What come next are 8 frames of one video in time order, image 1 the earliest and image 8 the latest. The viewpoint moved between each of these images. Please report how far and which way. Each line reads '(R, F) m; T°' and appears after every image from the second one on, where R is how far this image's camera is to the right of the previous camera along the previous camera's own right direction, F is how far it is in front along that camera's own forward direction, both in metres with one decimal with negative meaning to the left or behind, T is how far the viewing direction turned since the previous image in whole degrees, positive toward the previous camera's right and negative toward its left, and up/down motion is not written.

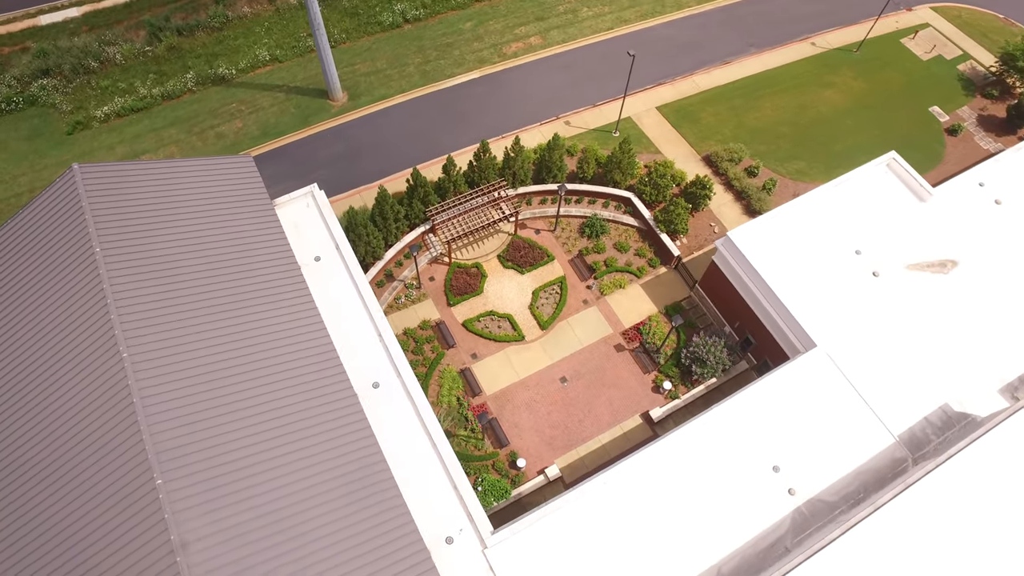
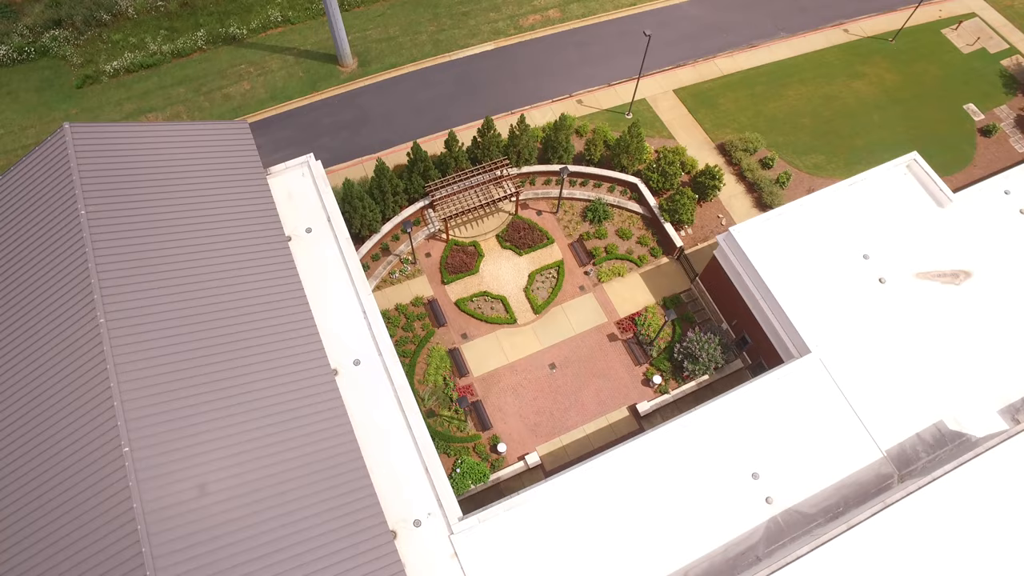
(+1.6, +0.6) m; -2°
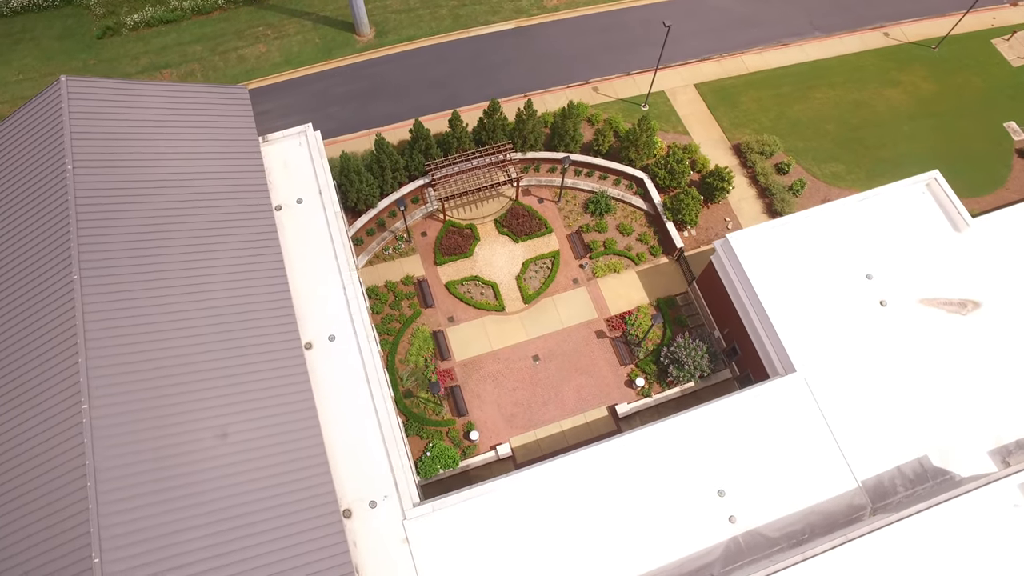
(+2.1, +0.5) m; -3°
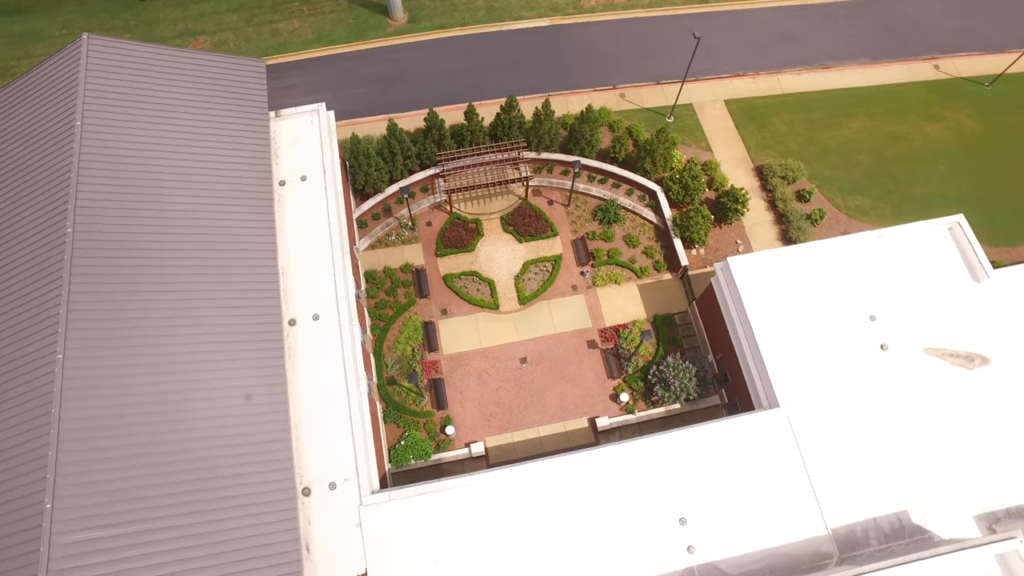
(+2.1, +0.3) m; -4°
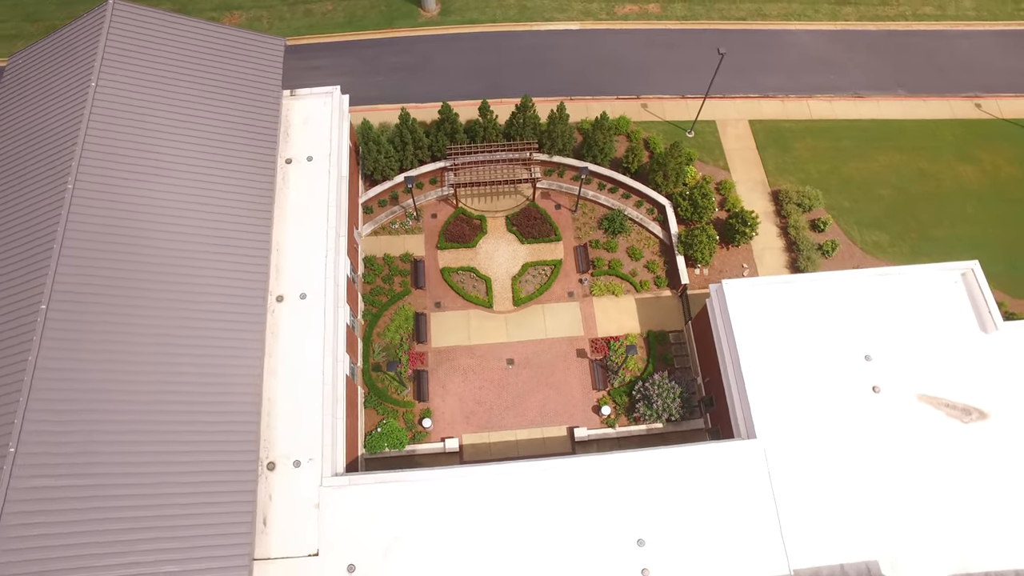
(+2.0, +0.2) m; -3°
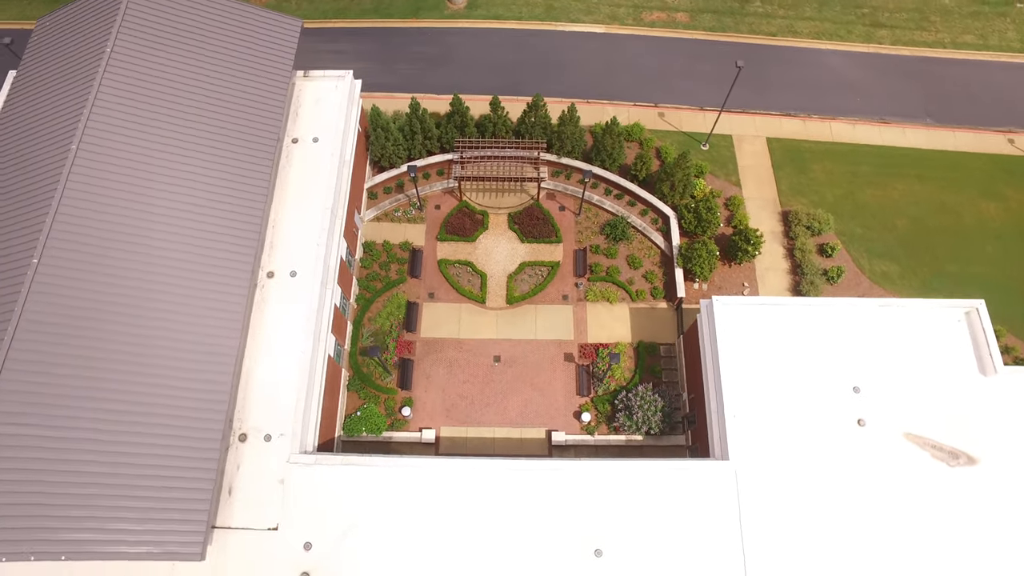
(+1.9, +0.2) m; -3°
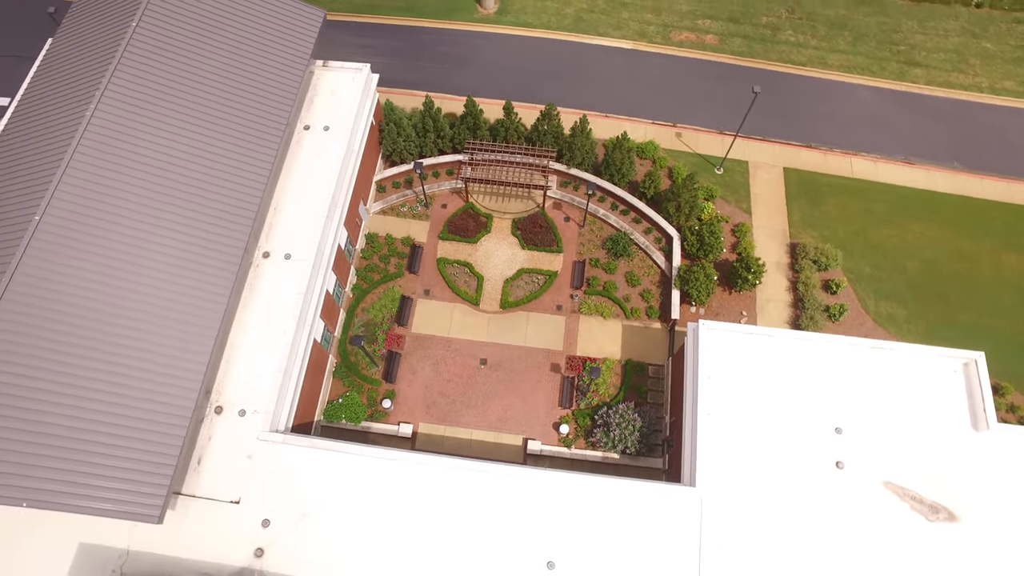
(+2.0, +0.1) m; -3°
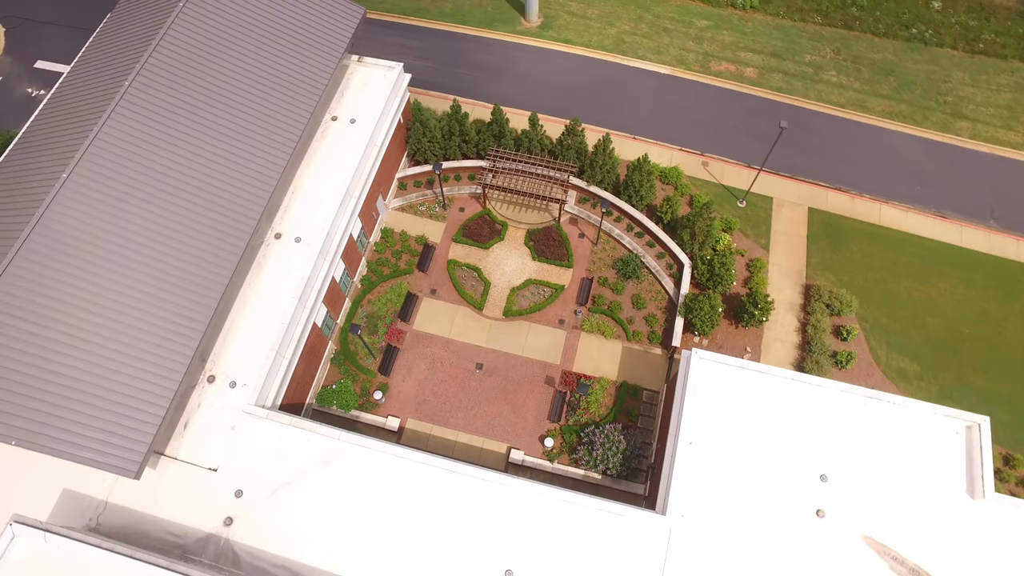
(+1.9, 0.0) m; -4°
